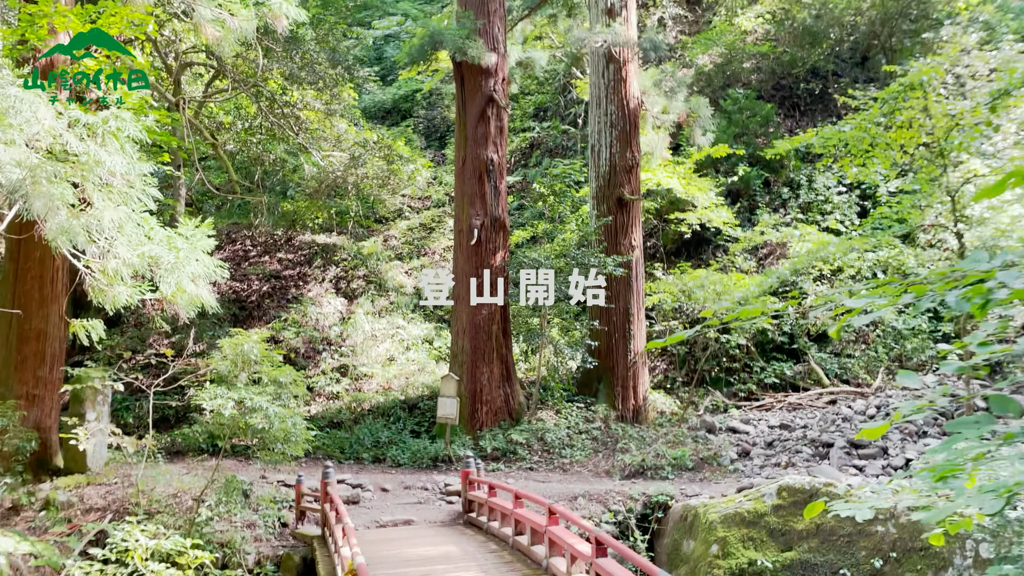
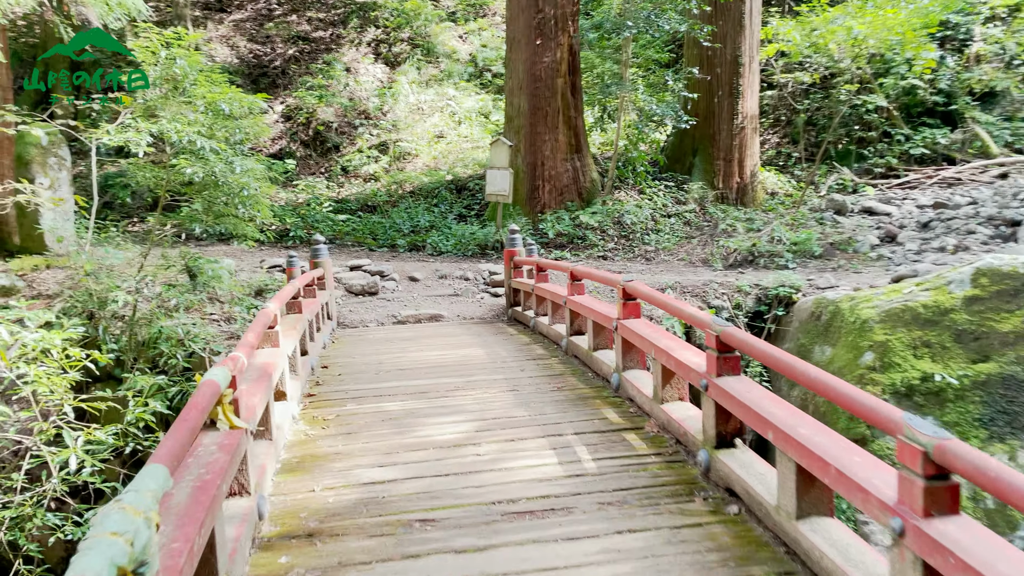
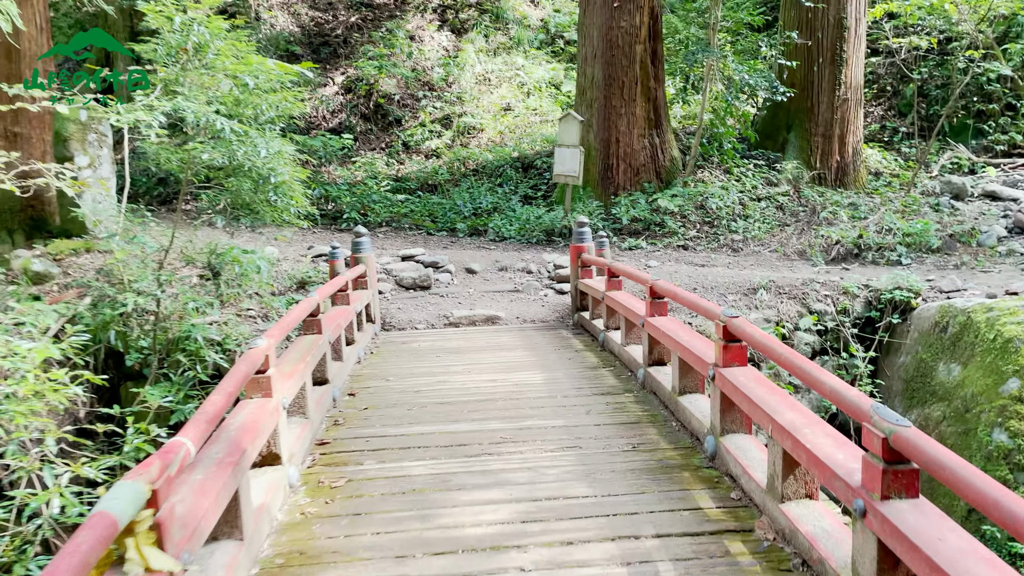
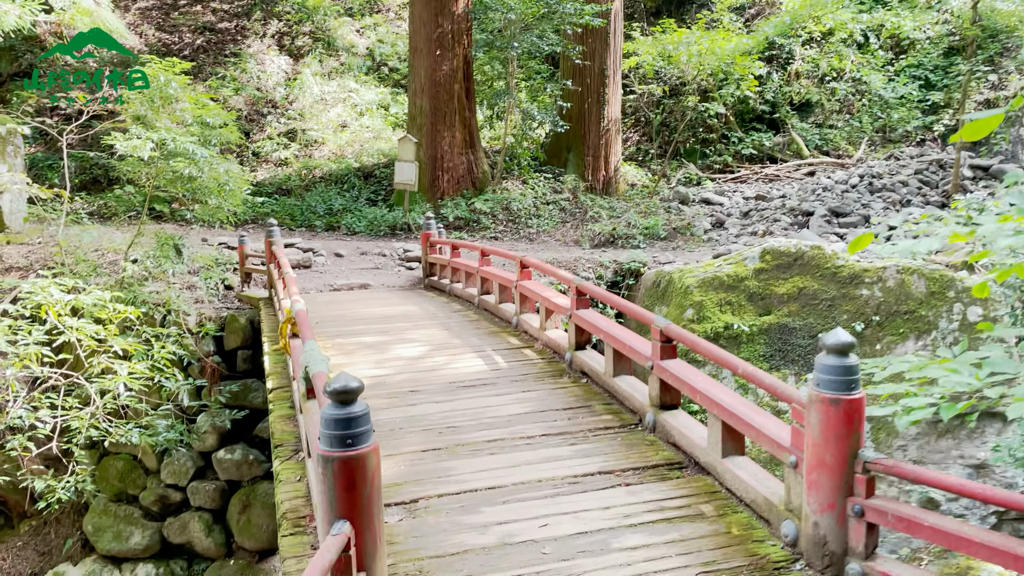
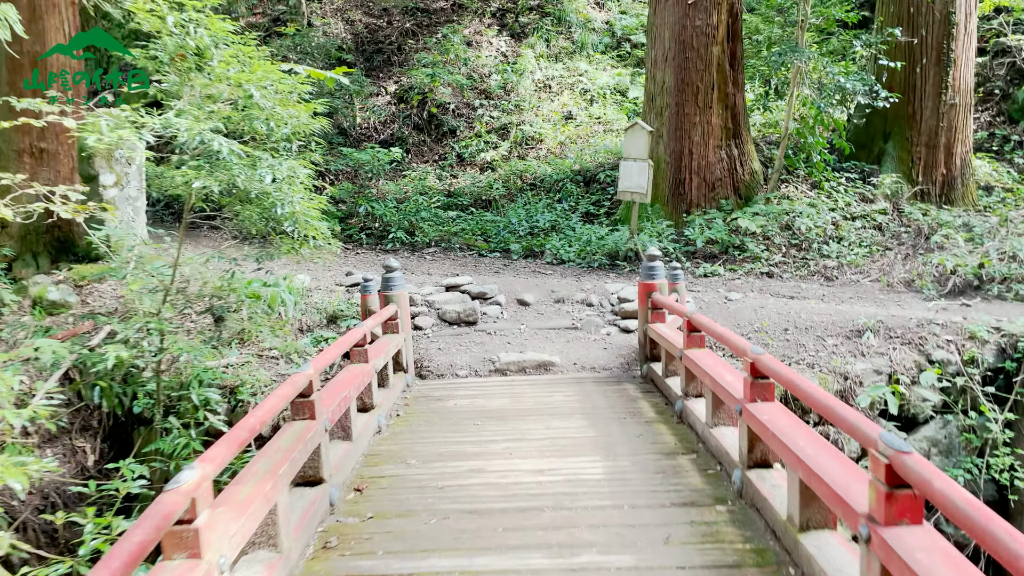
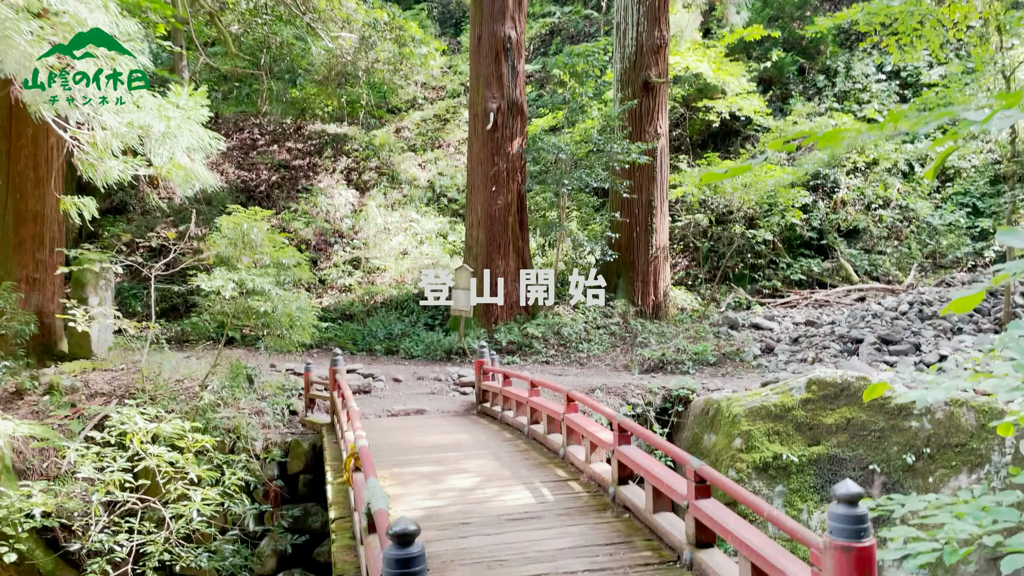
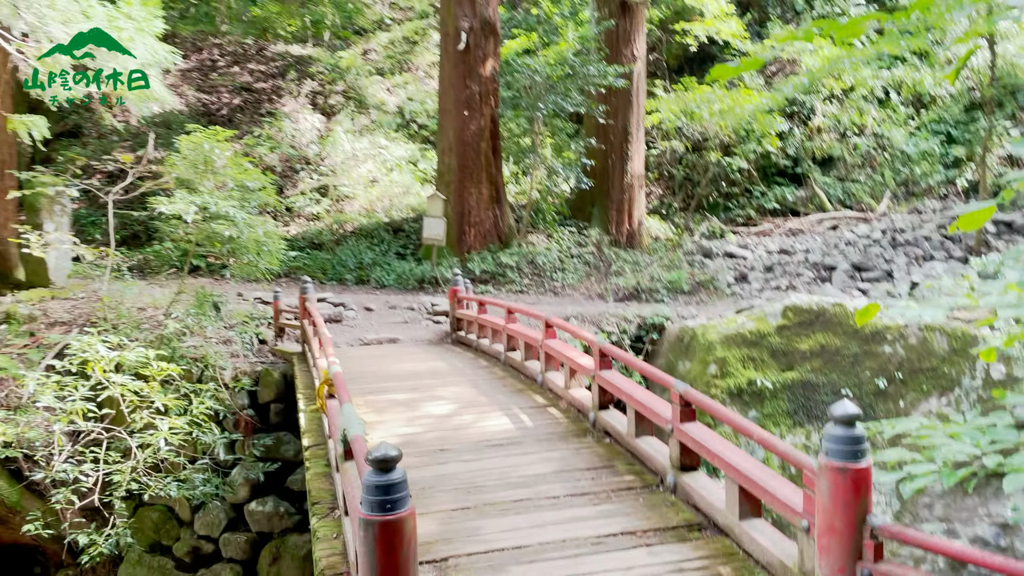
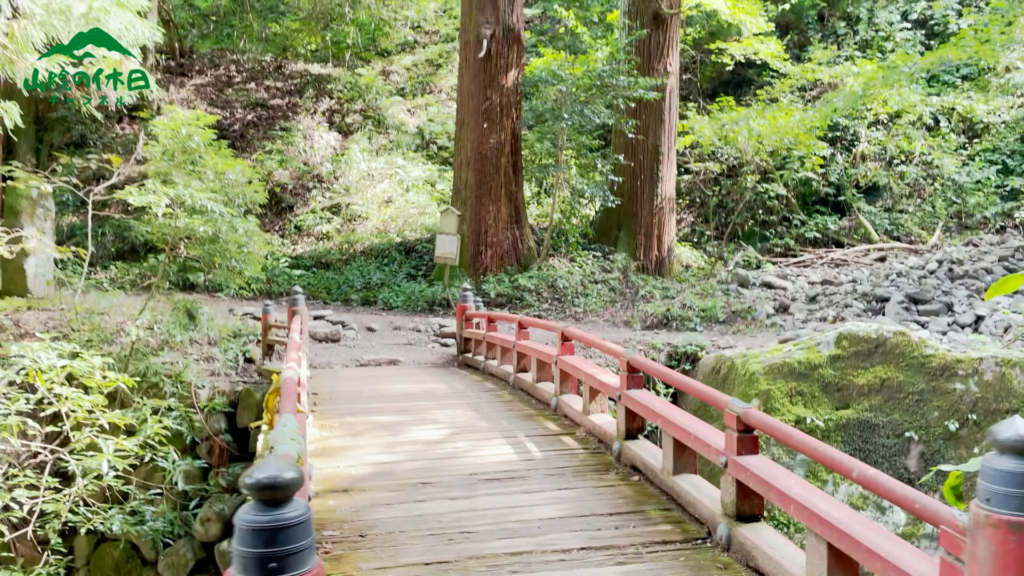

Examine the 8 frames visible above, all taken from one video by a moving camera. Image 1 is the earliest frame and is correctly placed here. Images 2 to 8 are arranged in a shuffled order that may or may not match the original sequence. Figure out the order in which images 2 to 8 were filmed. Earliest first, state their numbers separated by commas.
6, 7, 4, 8, 2, 3, 5
